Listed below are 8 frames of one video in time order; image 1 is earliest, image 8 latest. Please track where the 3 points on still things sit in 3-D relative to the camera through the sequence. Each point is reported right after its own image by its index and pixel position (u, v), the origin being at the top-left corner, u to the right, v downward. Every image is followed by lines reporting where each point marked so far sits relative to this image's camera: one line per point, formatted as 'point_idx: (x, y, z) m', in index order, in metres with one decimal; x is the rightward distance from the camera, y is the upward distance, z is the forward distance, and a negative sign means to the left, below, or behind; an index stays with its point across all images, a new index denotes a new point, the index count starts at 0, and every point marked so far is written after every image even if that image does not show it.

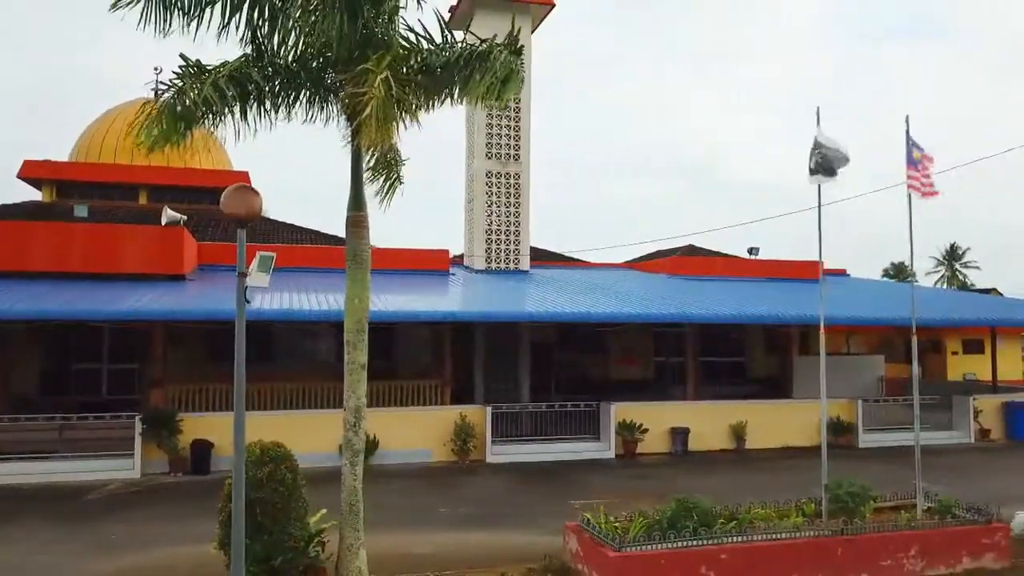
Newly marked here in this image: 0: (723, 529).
0: (+1.9, -2.2, +6.9) m
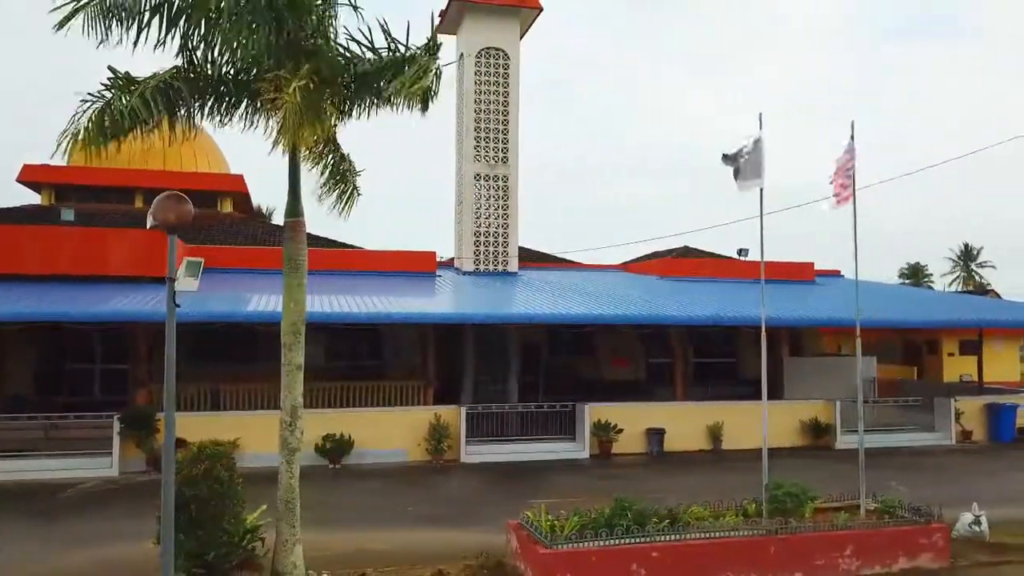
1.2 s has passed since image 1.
0: (+1.3, -2.2, +7.1) m
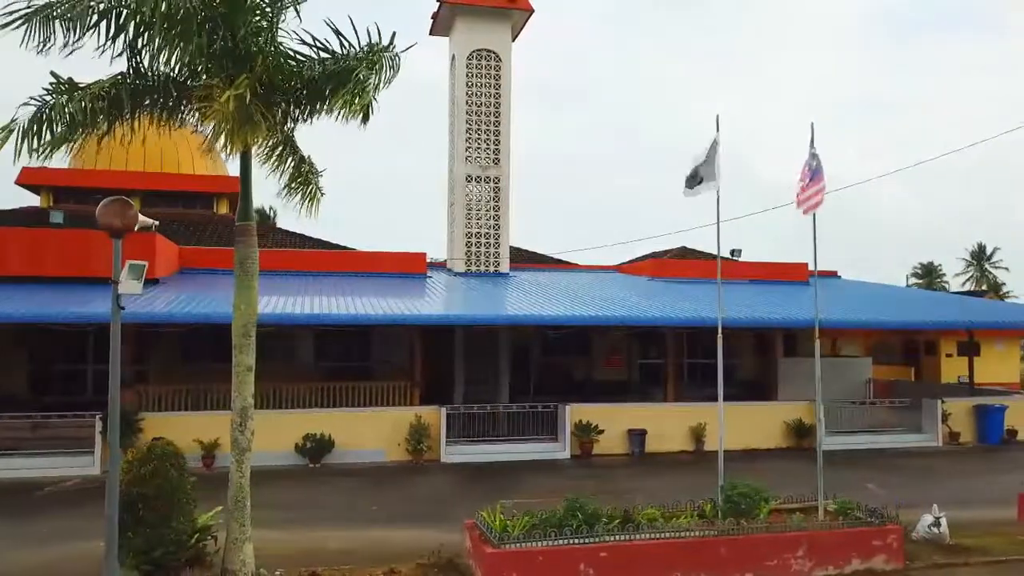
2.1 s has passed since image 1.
0: (+0.9, -2.3, +7.1) m
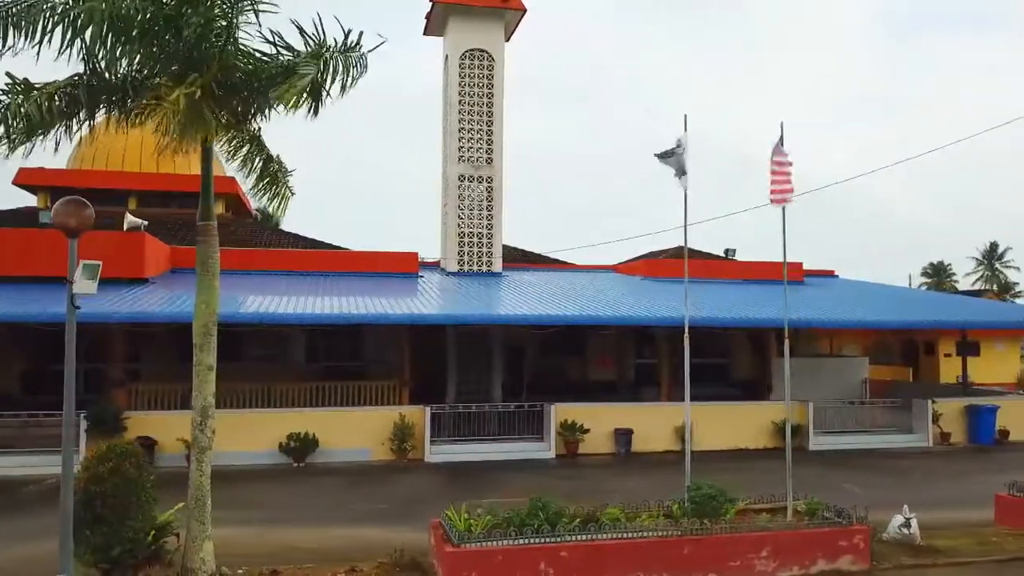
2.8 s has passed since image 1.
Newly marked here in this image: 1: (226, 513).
0: (+0.5, -2.3, +7.1) m
1: (-3.9, -3.1, +10.2) m
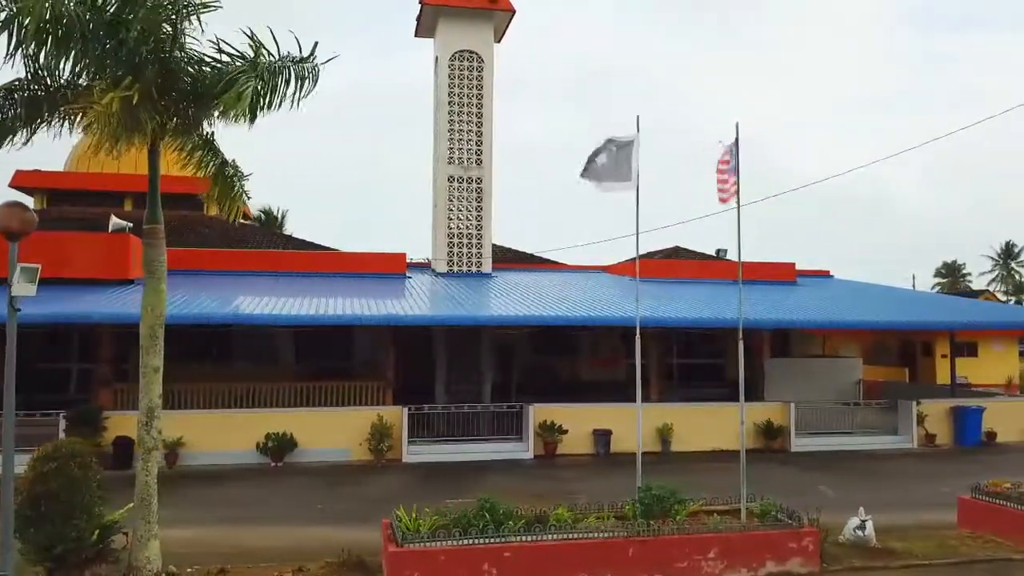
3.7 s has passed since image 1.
0: (0.0, -2.3, +7.2) m
1: (-4.4, -3.1, +10.3) m
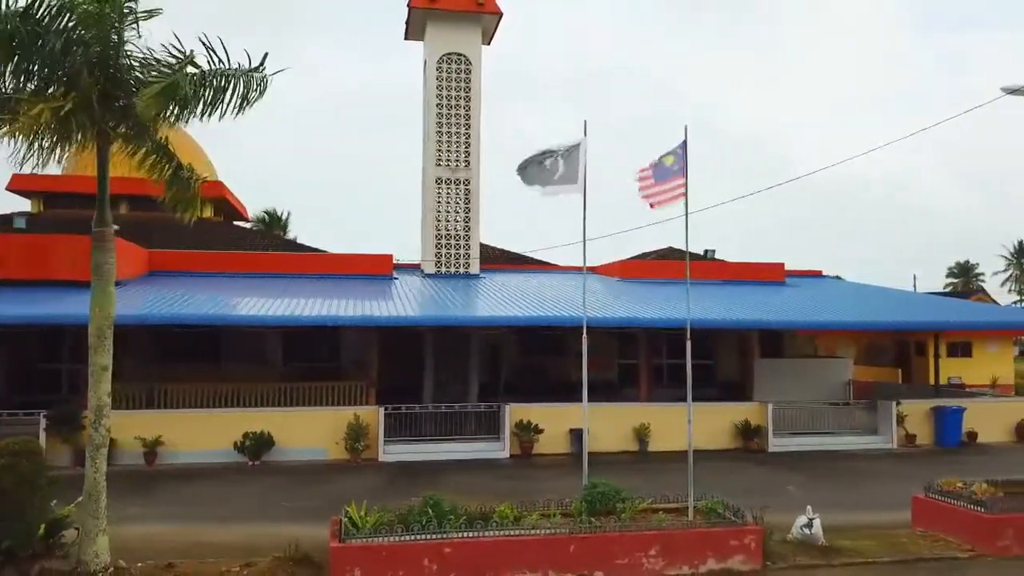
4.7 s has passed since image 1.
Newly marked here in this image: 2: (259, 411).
0: (-0.5, -2.3, +7.3) m
1: (-4.9, -3.1, +10.5) m
2: (-4.6, -2.2, +13.7) m
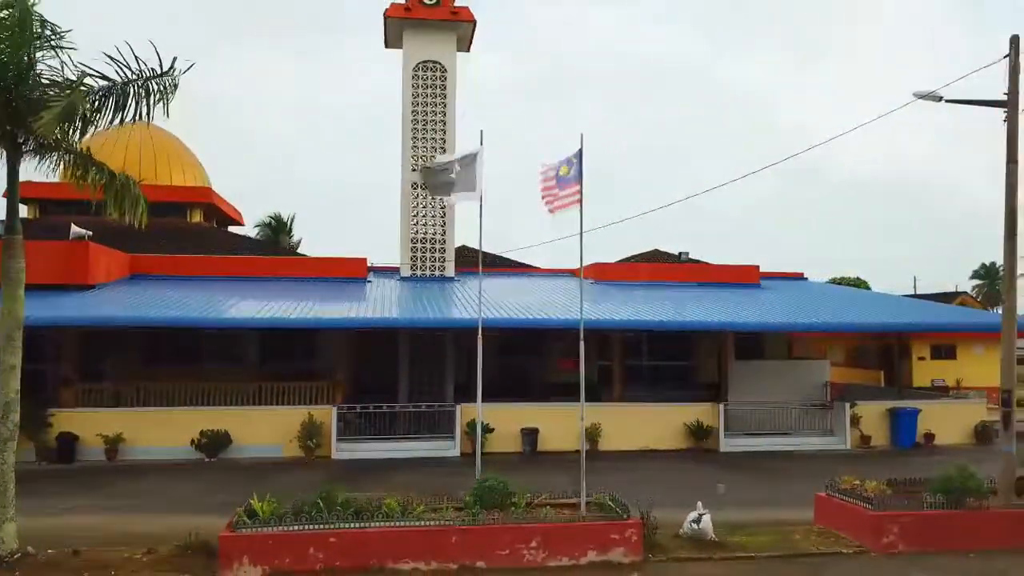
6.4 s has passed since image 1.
0: (-1.7, -2.3, +7.7) m
1: (-6.0, -3.1, +11.0) m
2: (-5.6, -2.3, +14.3) m
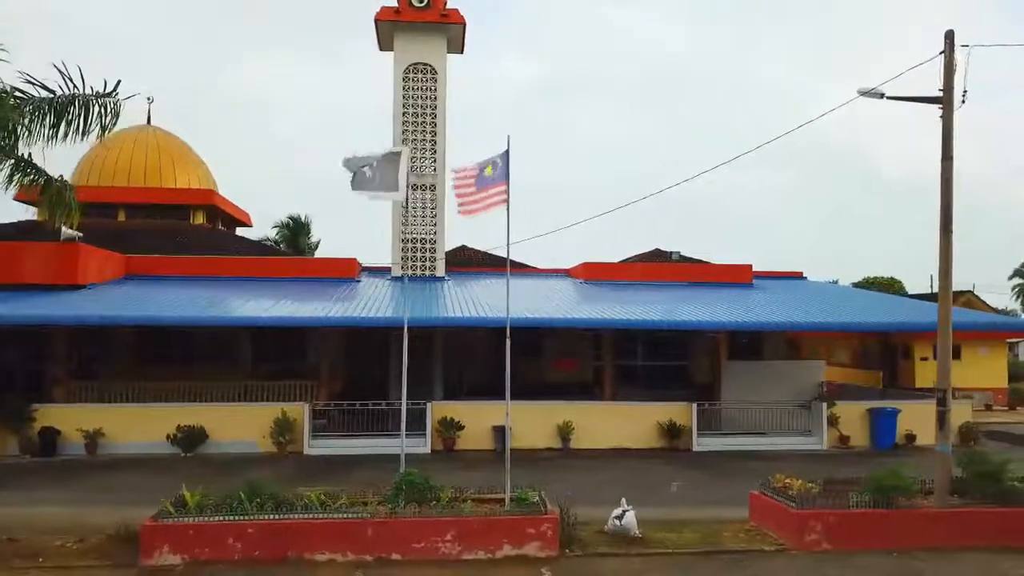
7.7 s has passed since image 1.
0: (-2.6, -2.3, +7.9) m
1: (-6.7, -3.1, +11.4) m
2: (-6.2, -2.3, +14.6) m
